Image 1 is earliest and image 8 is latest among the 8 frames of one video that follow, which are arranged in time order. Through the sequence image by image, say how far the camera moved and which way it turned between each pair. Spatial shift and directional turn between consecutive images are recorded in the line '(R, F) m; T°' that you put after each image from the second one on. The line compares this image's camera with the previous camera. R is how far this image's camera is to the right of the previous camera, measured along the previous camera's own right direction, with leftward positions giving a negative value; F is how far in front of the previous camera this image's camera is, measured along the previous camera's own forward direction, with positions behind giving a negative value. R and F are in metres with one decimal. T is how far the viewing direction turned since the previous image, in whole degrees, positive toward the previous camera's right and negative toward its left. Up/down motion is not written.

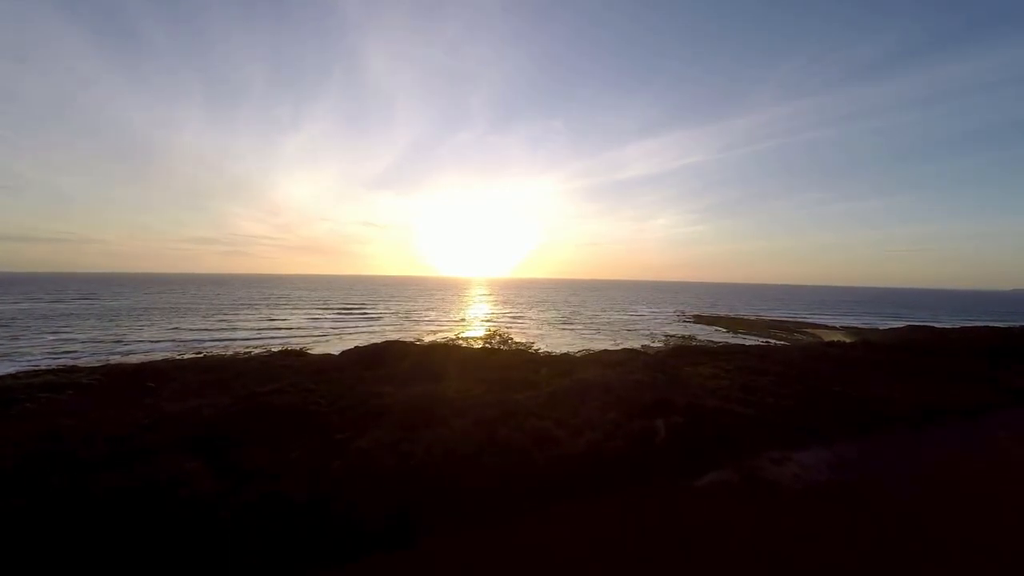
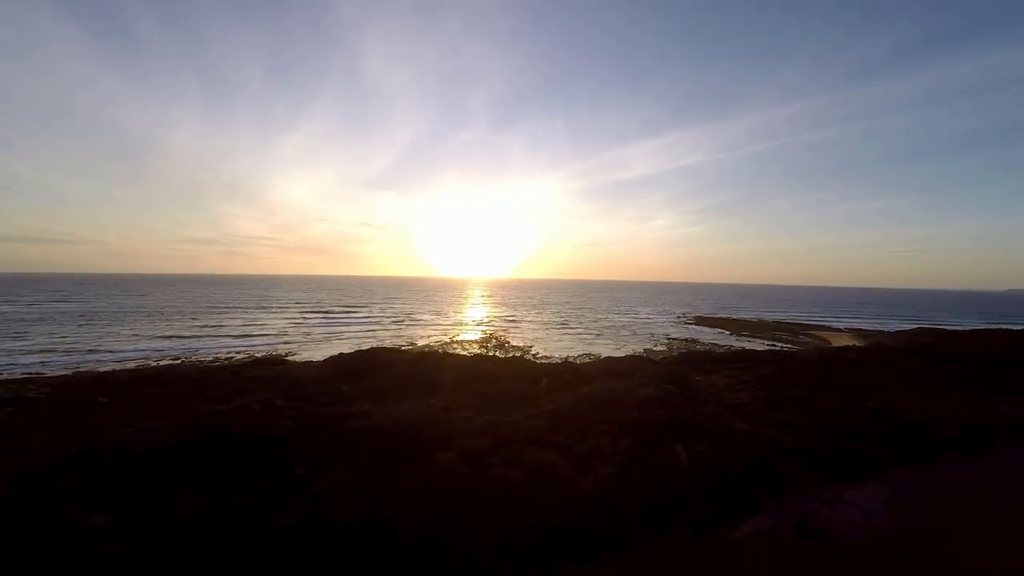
(+0.1, +2.3) m; 0°
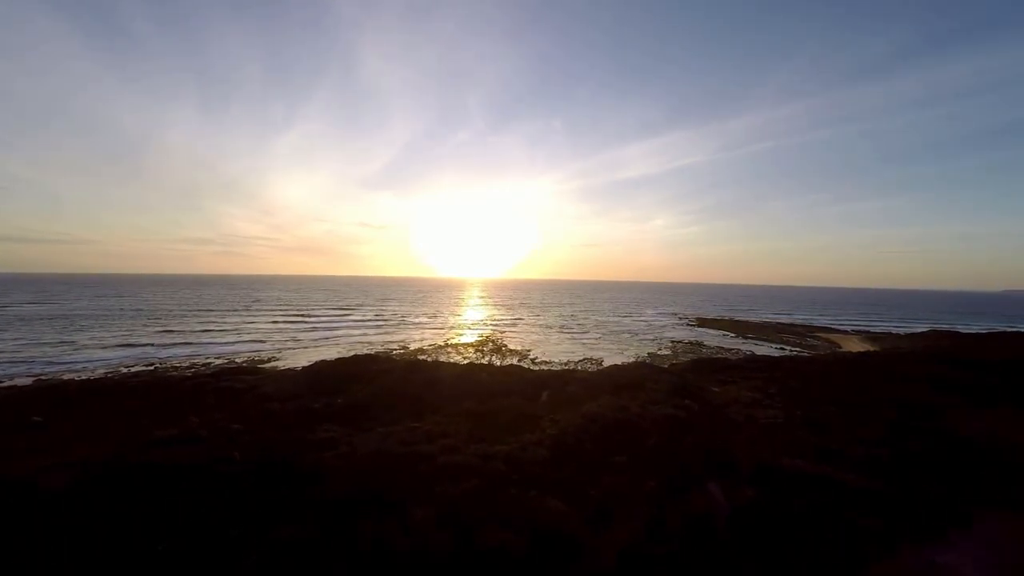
(+0.1, +2.6) m; 0°
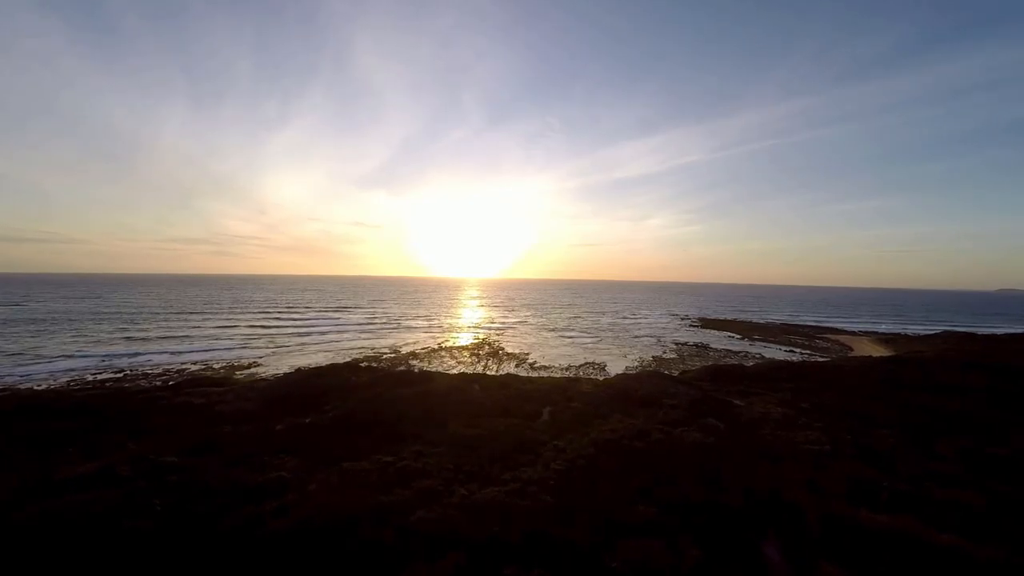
(0.0, +2.8) m; 0°
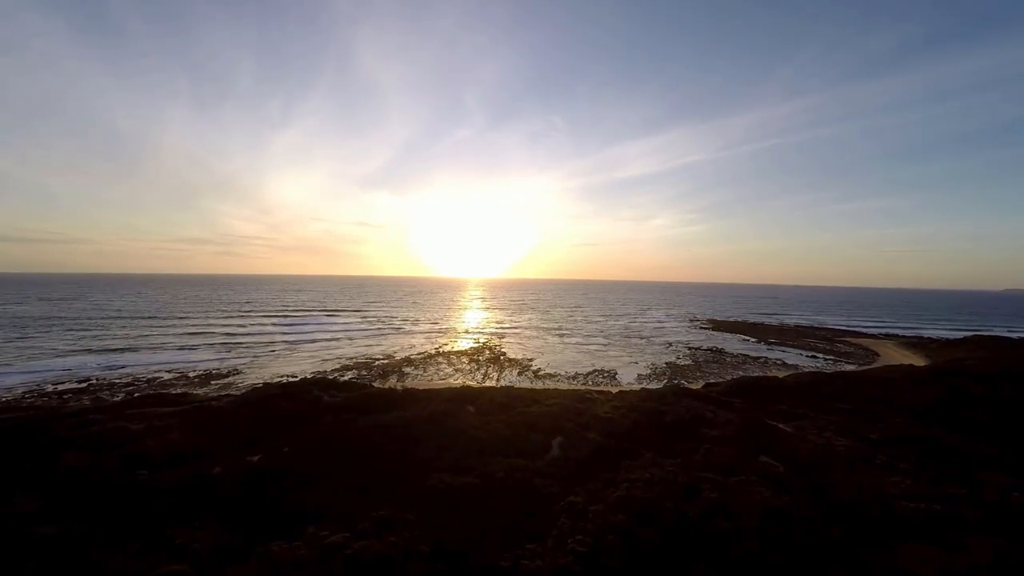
(0.0, +3.5) m; 0°
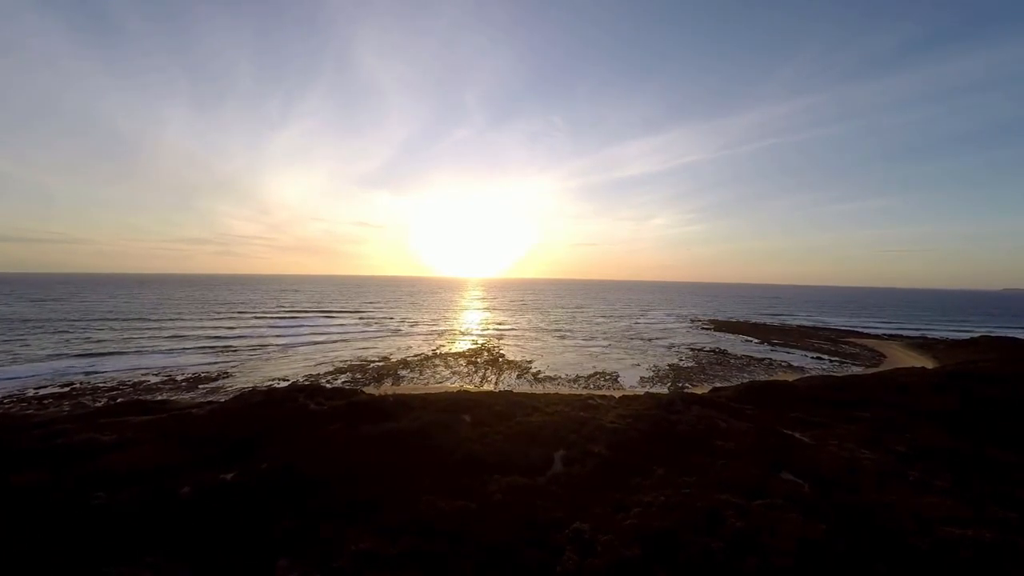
(0.0, +1.2) m; 0°
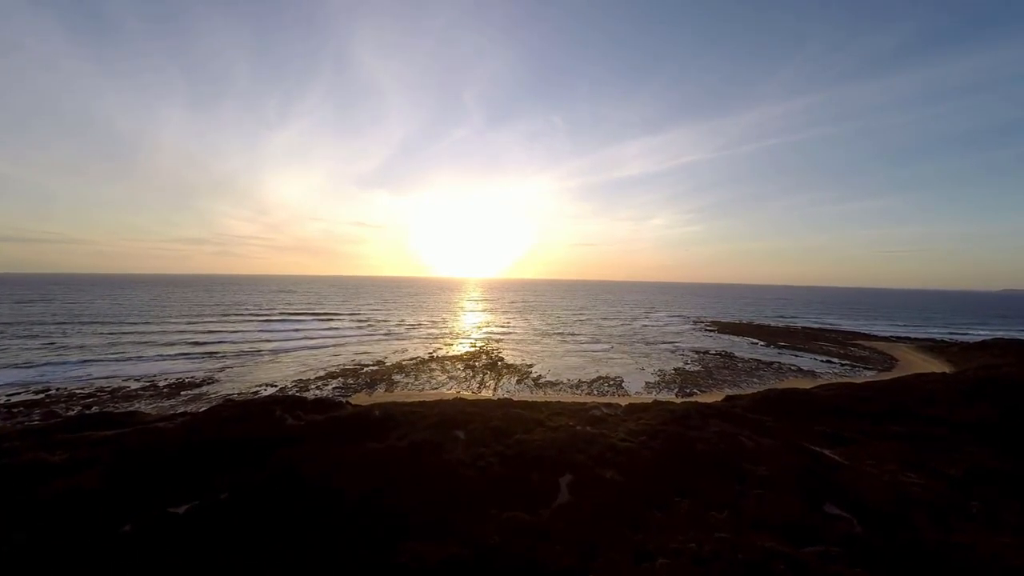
(0.0, +1.7) m; 0°
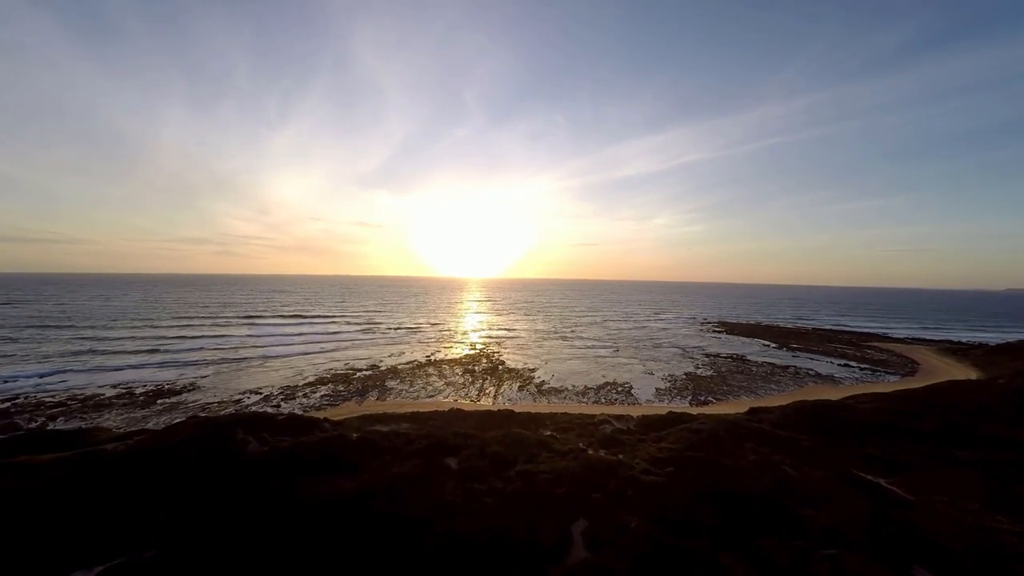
(0.0, +2.3) m; 0°
